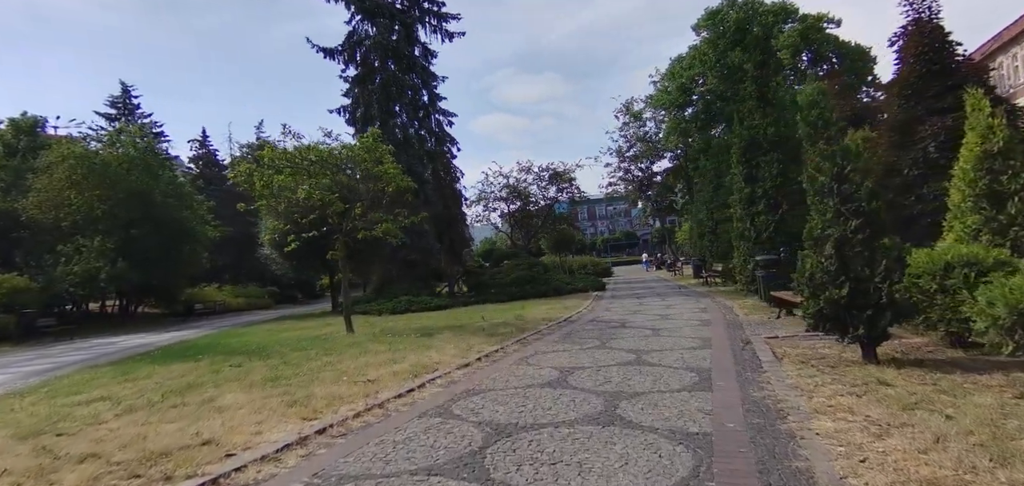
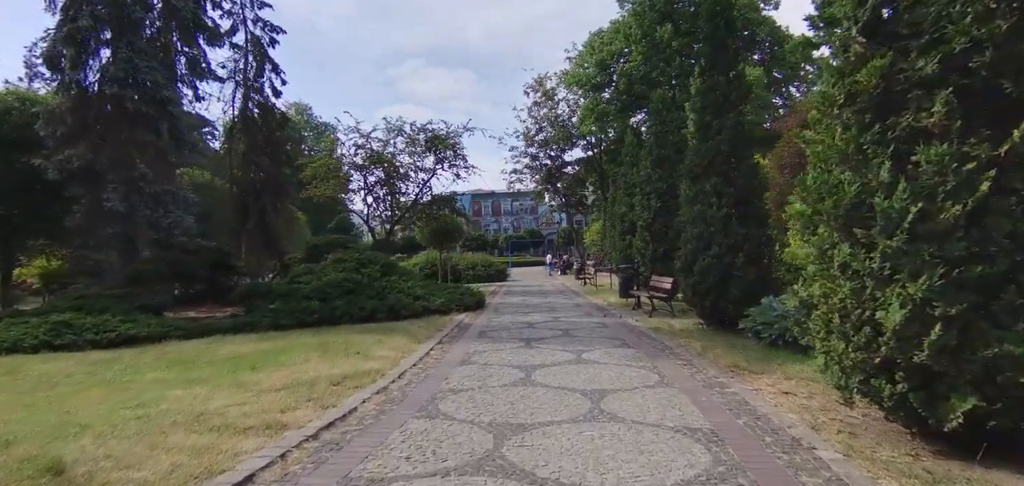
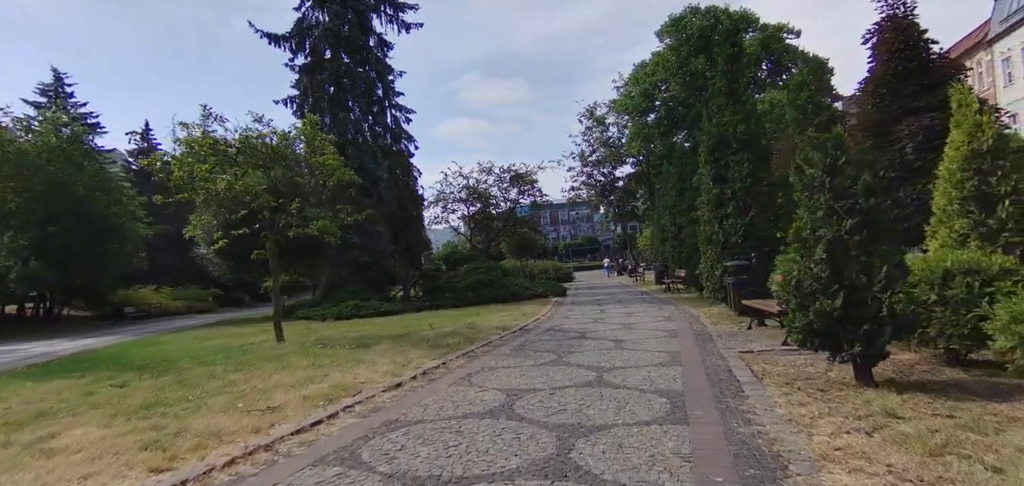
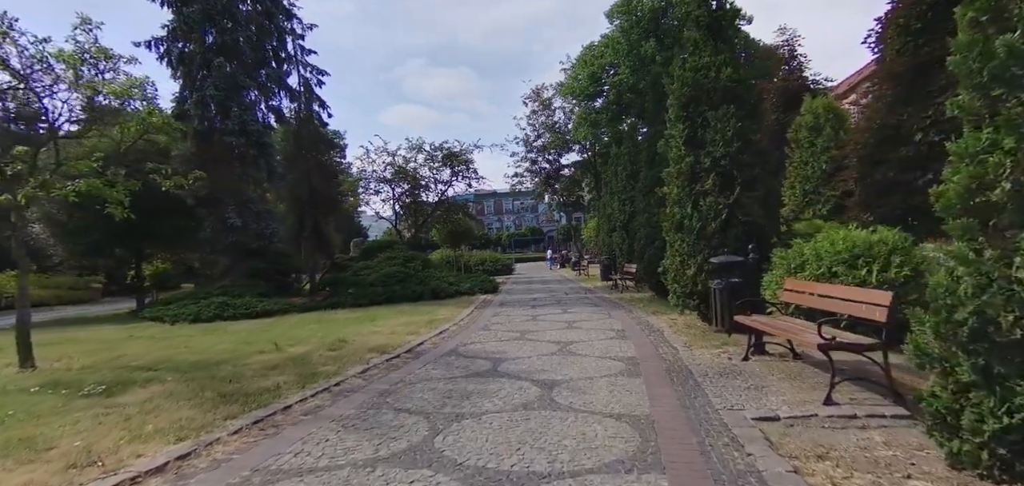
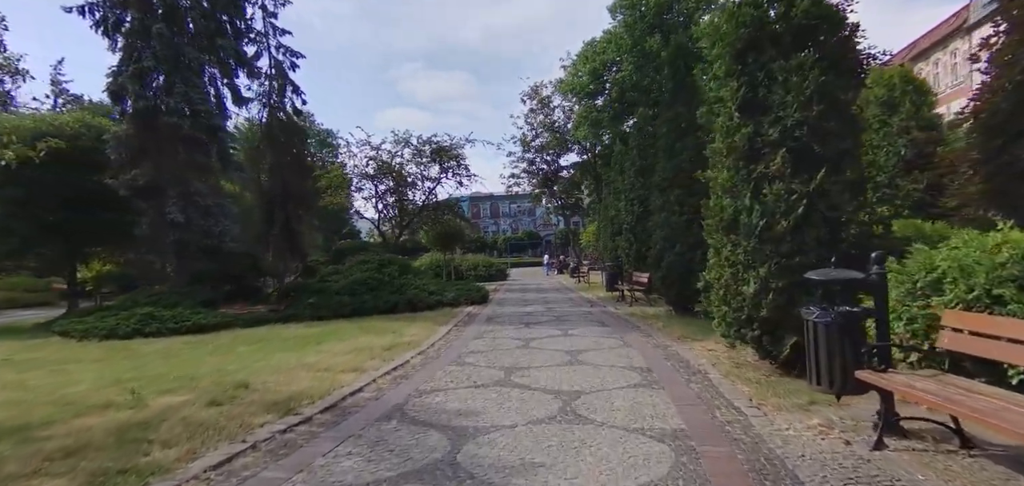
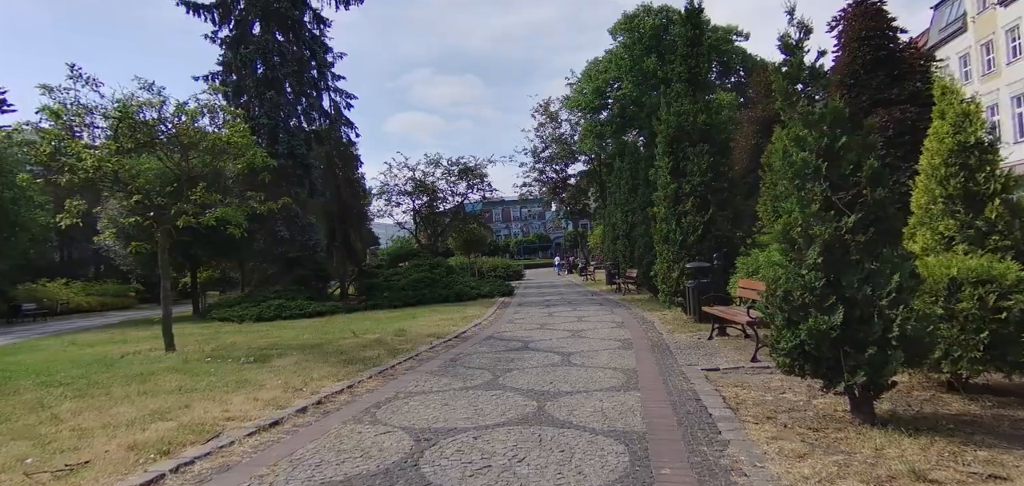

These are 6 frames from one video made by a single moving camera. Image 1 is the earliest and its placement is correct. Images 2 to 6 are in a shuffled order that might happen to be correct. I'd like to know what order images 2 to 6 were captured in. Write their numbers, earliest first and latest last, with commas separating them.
3, 6, 4, 5, 2
